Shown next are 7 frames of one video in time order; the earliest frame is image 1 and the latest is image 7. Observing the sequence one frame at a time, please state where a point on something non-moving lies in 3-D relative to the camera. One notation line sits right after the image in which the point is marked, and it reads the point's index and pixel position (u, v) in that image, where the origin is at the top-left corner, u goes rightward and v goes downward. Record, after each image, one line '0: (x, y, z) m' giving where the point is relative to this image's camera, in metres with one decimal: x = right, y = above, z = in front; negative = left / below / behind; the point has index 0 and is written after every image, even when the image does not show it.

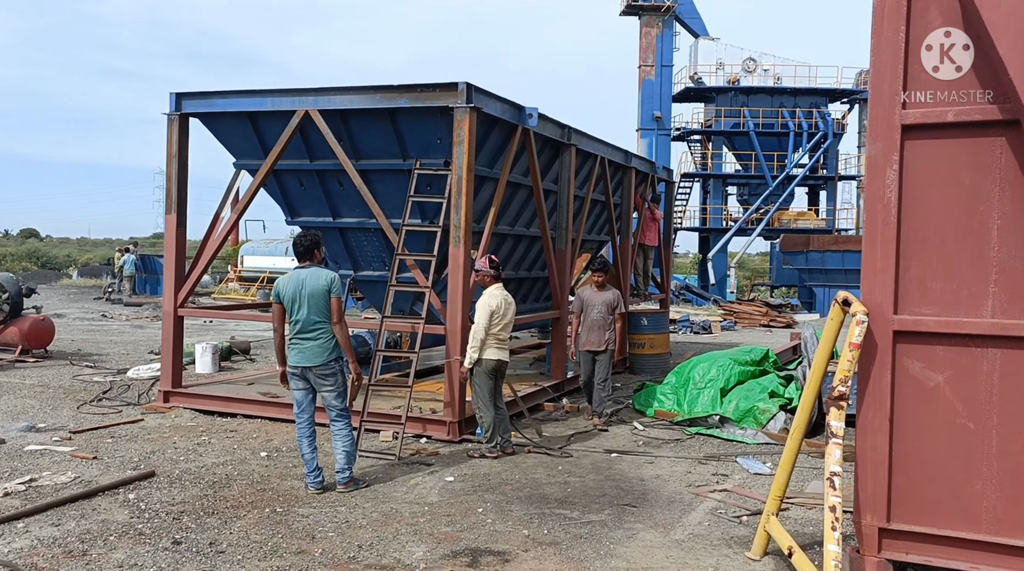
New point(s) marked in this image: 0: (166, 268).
0: (-4.0, +0.2, +10.9) m
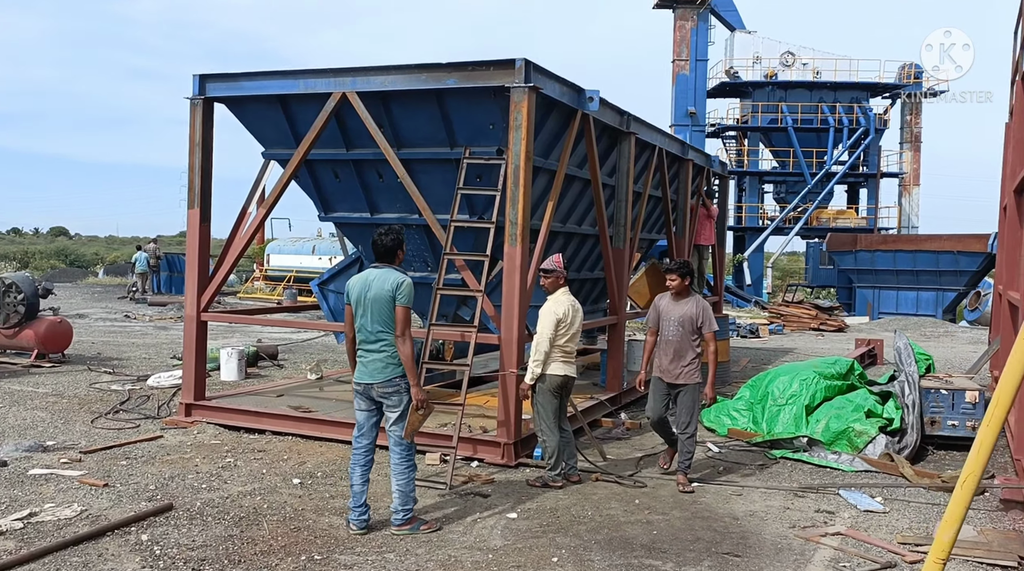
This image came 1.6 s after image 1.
0: (-3.4, +0.2, +9.9) m
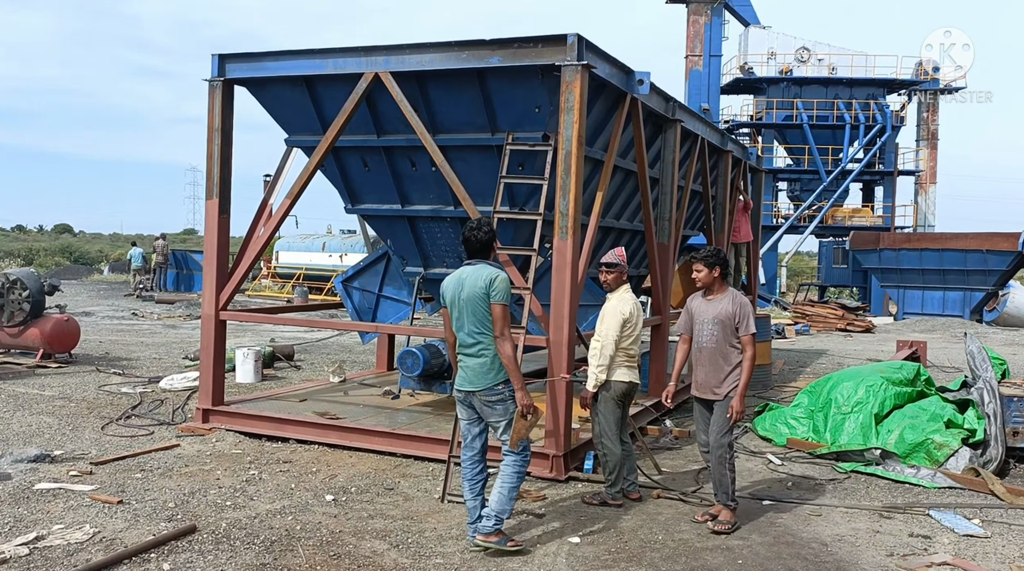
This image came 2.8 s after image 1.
0: (-3.0, +0.2, +9.2) m
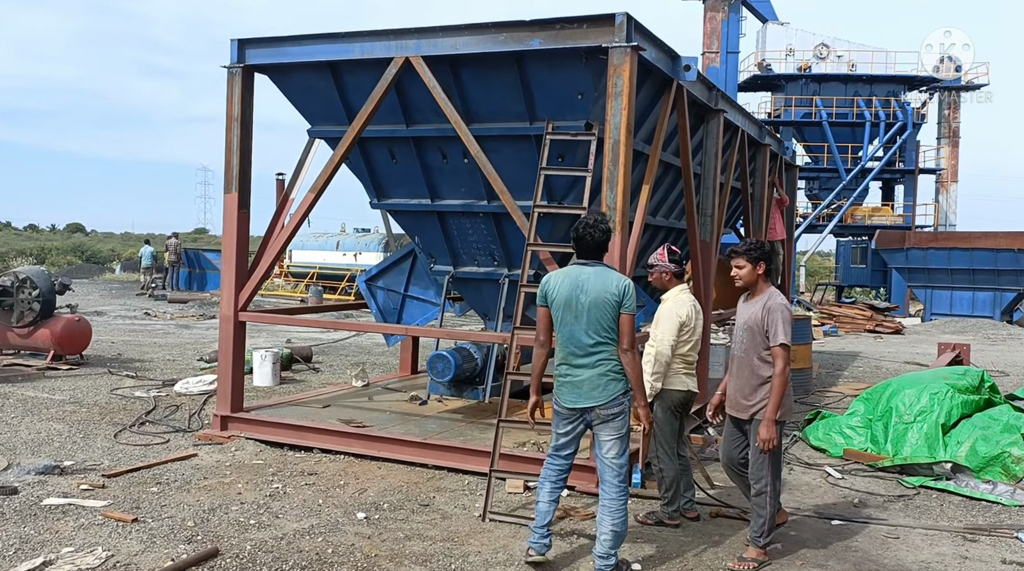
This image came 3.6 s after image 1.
0: (-2.6, +0.2, +8.7) m
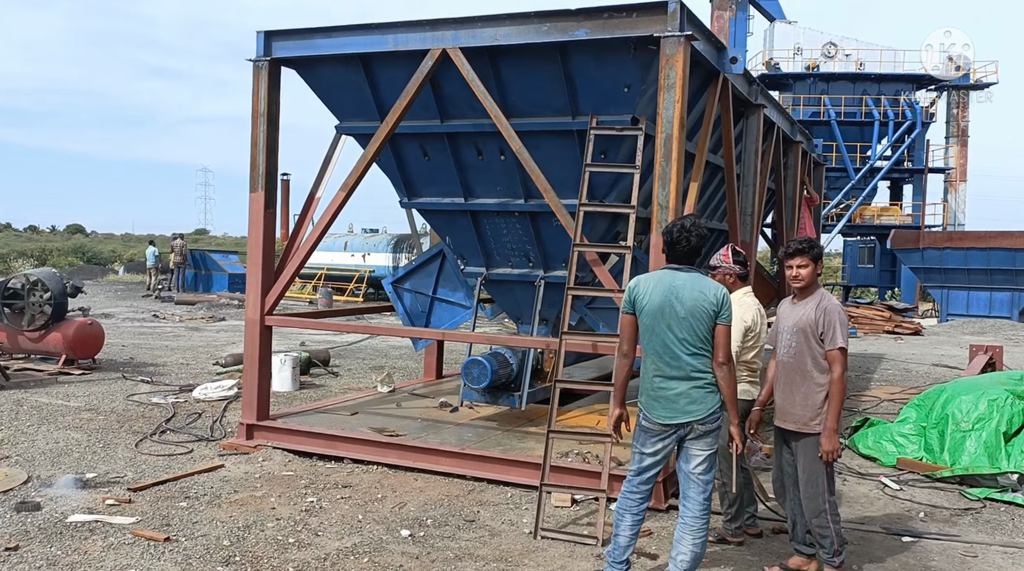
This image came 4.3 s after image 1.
0: (-2.3, +0.2, +8.3) m
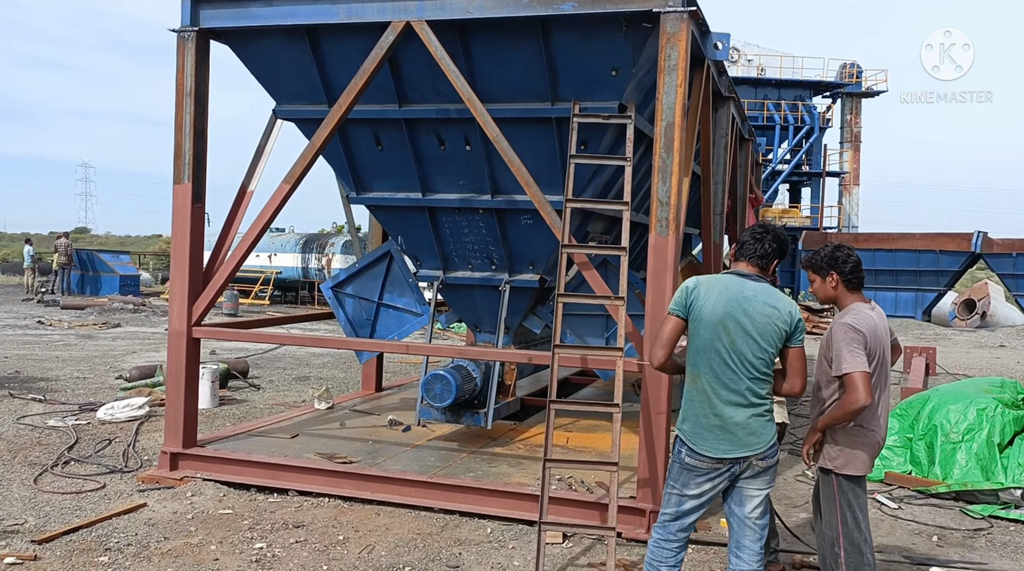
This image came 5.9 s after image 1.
0: (-2.5, +0.1, +7.2) m
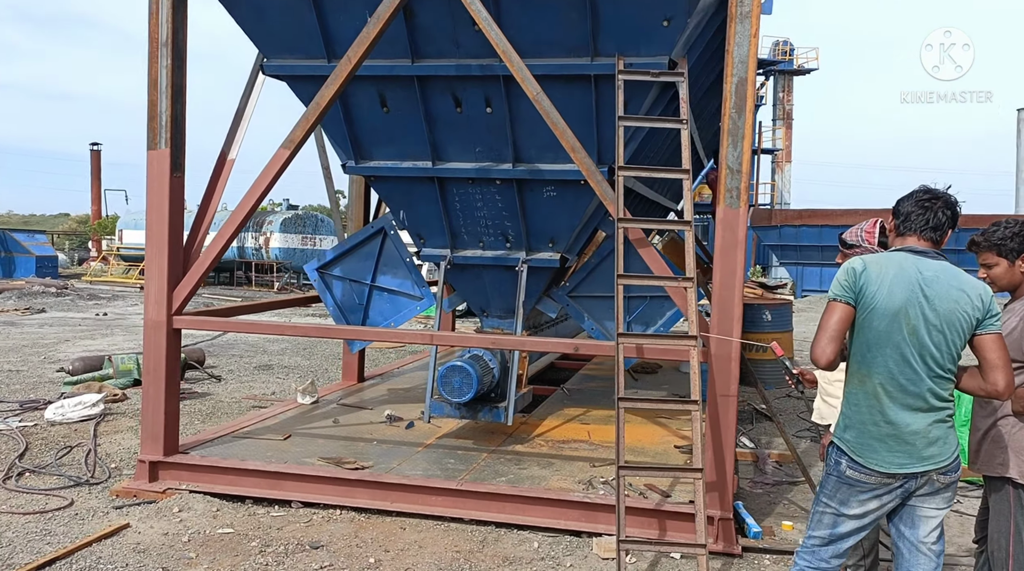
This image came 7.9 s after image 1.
0: (-2.3, +0.3, +6.2) m
